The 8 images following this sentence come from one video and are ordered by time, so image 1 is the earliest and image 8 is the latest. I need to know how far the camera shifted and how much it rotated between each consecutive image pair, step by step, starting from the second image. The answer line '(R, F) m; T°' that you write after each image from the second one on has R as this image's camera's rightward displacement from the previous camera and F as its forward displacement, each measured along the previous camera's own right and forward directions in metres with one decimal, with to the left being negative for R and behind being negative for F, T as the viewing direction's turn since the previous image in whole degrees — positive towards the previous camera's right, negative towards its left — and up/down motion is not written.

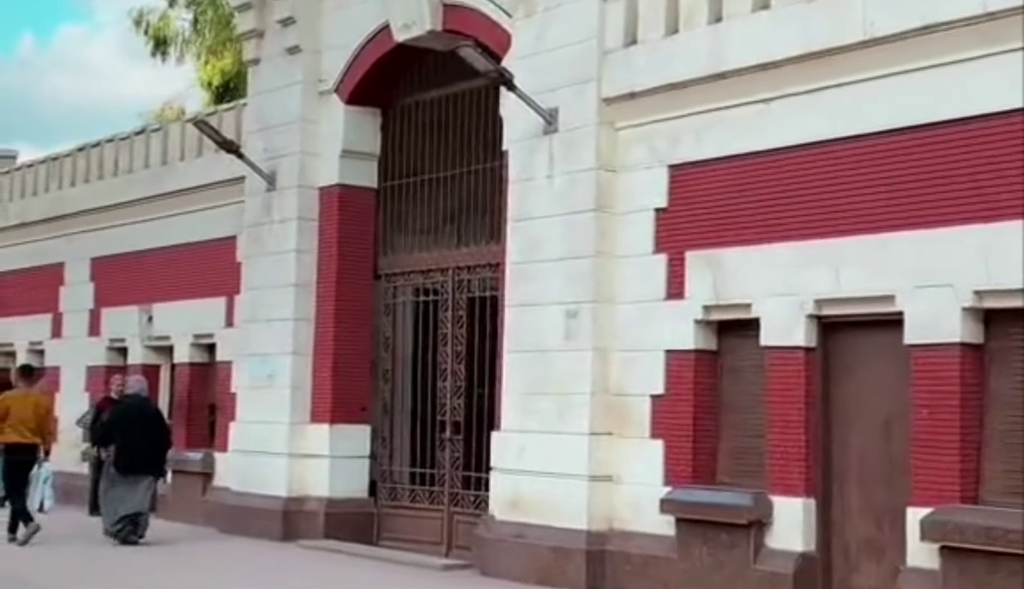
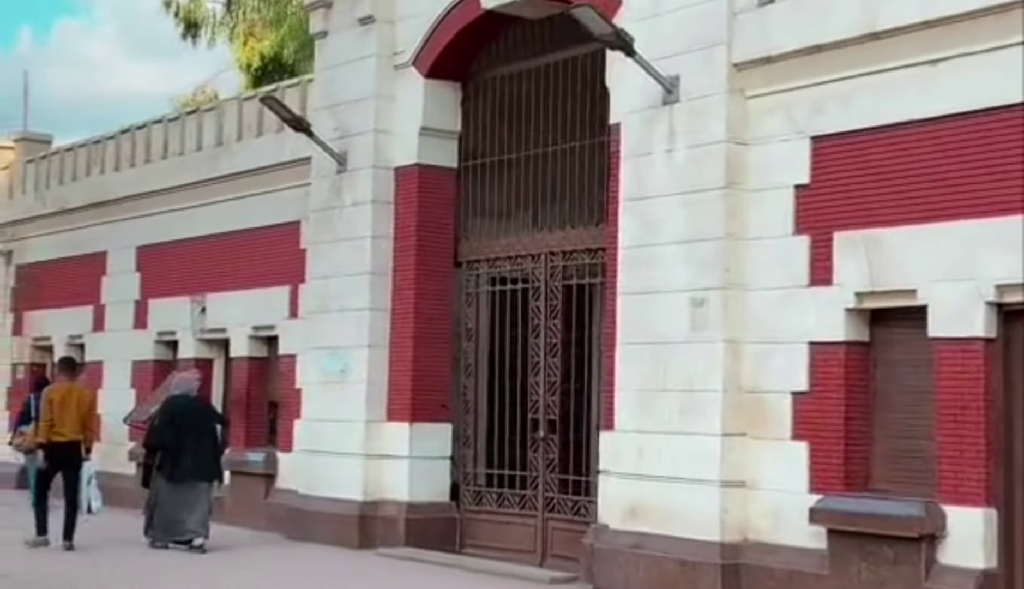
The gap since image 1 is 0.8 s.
(-1.2, +1.3) m; 0°
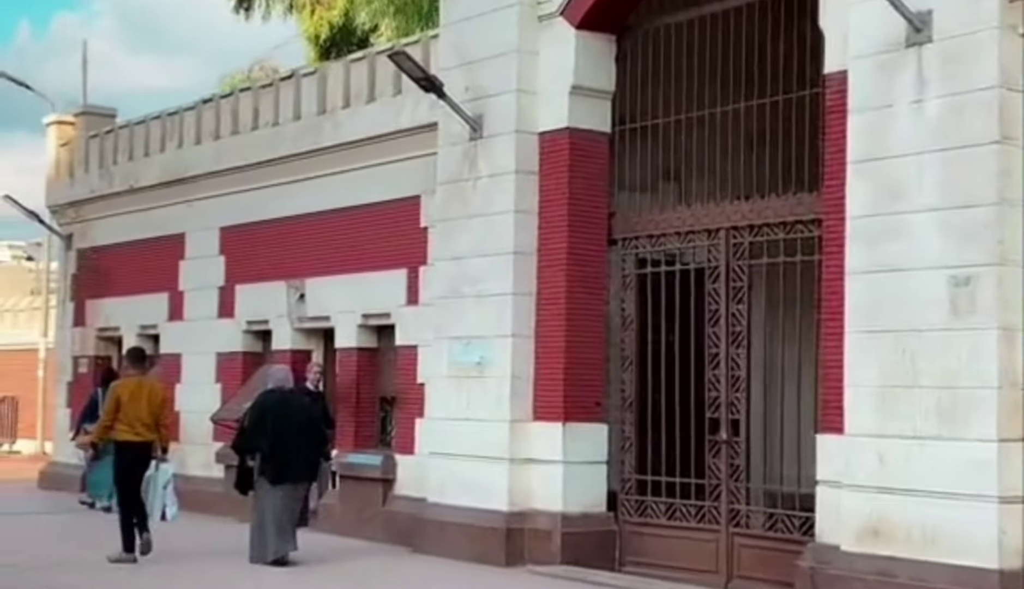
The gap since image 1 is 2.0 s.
(-1.8, +2.0) m; 0°
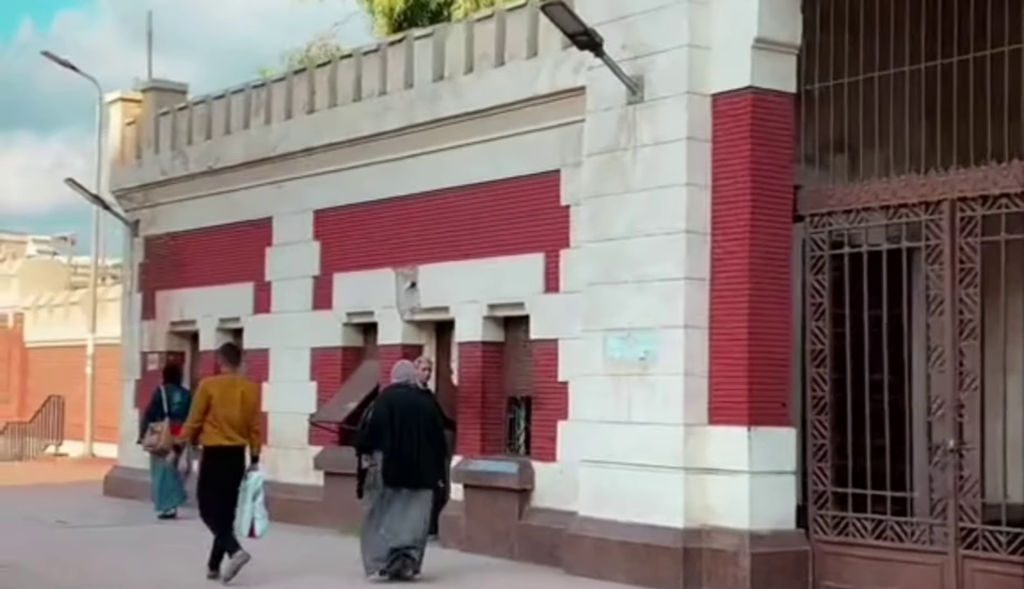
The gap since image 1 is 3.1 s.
(-1.7, +1.8) m; -1°
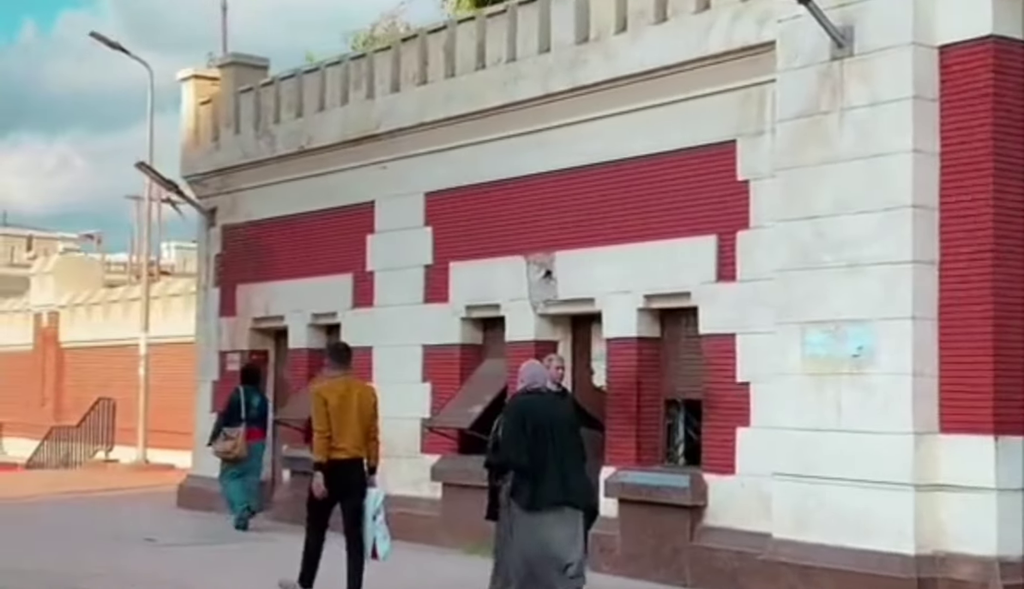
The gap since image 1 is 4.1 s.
(-1.7, +1.8) m; 0°
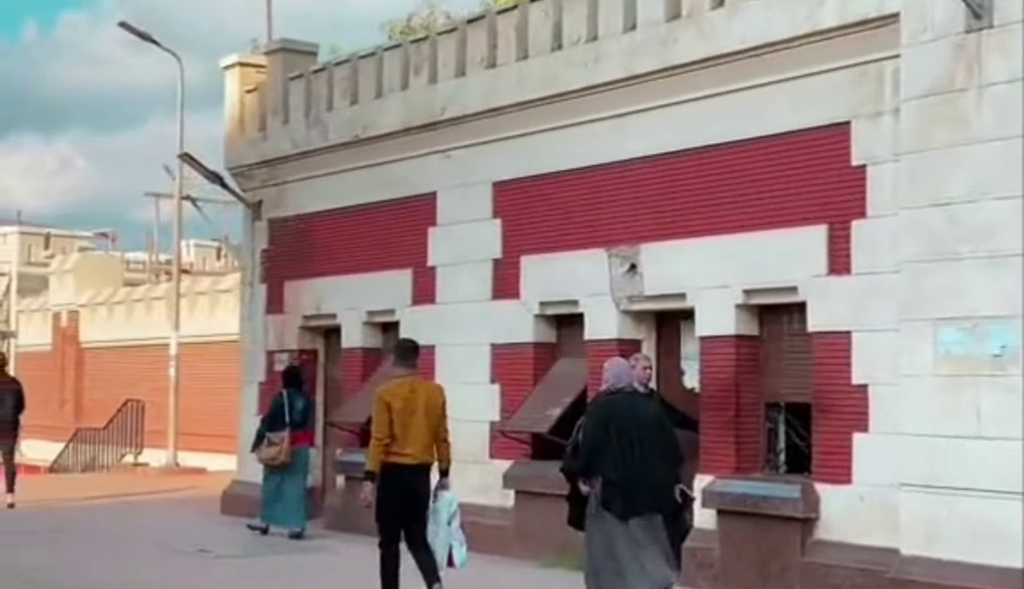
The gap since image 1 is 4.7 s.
(-0.9, +0.9) m; 0°
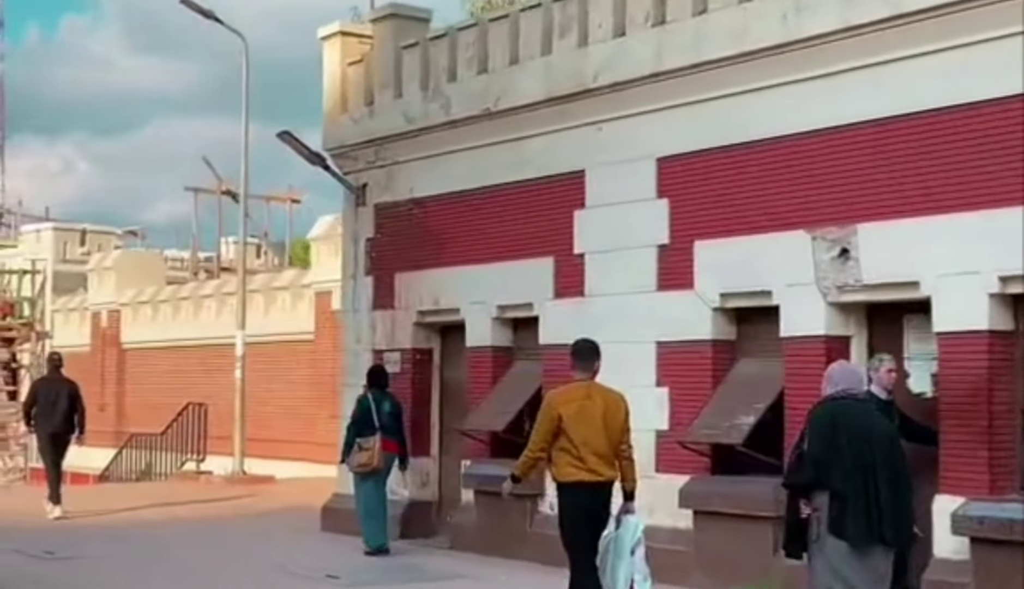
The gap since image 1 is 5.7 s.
(-1.8, +1.9) m; 0°
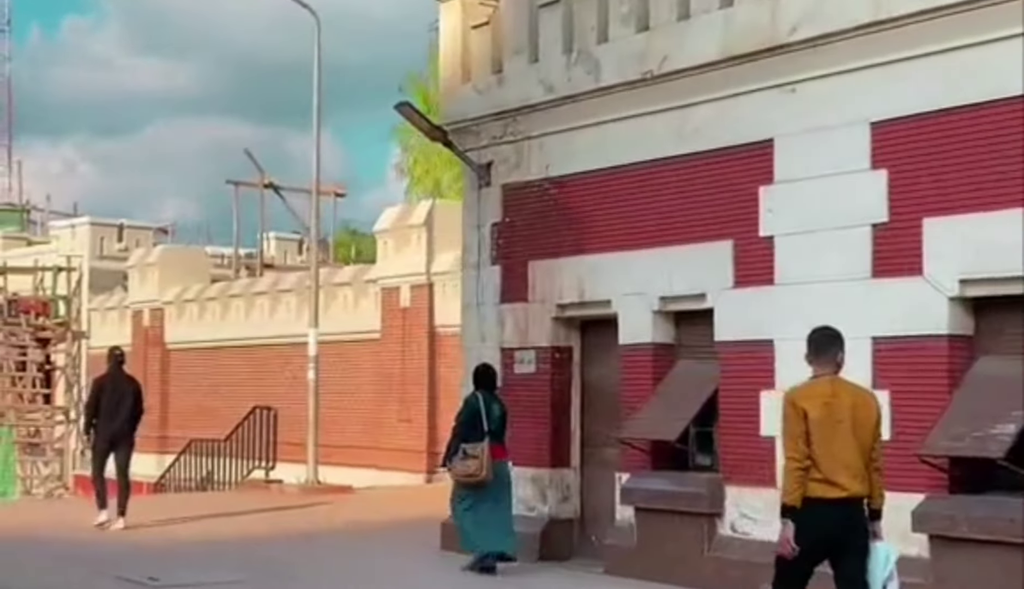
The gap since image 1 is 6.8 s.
(-1.7, +1.9) m; 0°
